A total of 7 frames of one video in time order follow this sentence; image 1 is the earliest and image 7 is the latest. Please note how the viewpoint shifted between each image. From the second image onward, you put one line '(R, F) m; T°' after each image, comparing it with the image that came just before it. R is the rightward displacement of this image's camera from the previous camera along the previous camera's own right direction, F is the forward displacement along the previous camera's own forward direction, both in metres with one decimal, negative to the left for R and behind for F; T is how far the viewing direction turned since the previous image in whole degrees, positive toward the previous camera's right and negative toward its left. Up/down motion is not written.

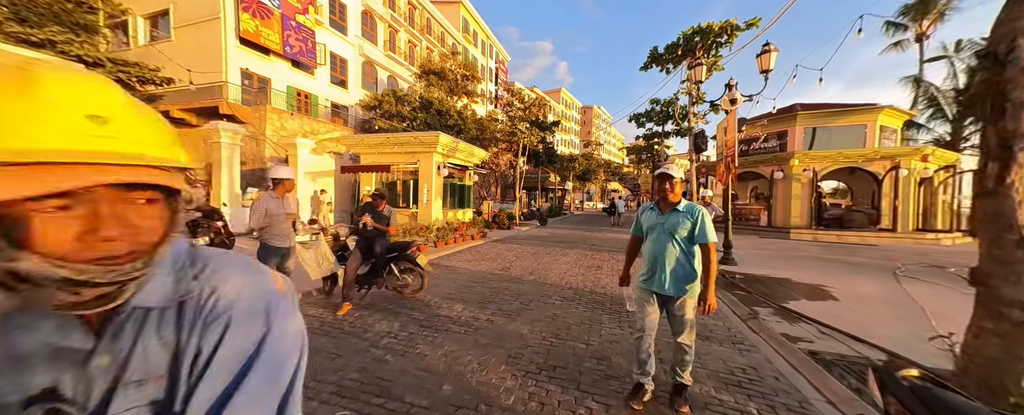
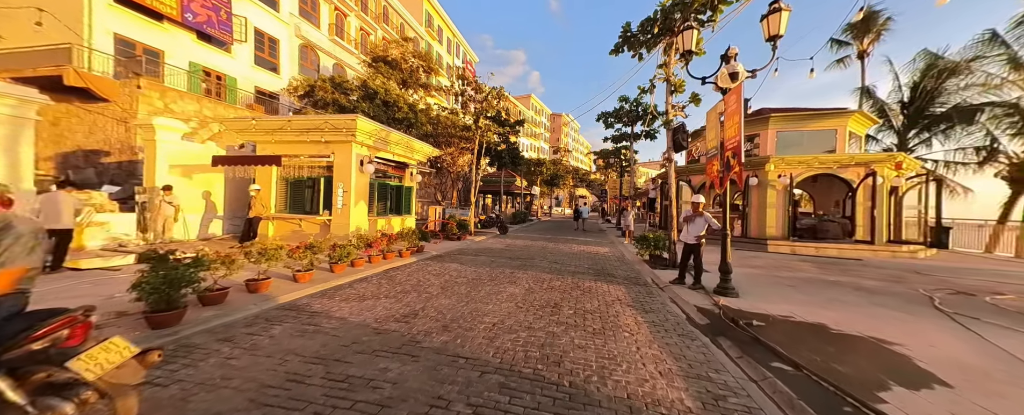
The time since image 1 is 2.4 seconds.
(+0.8, +2.3) m; +6°
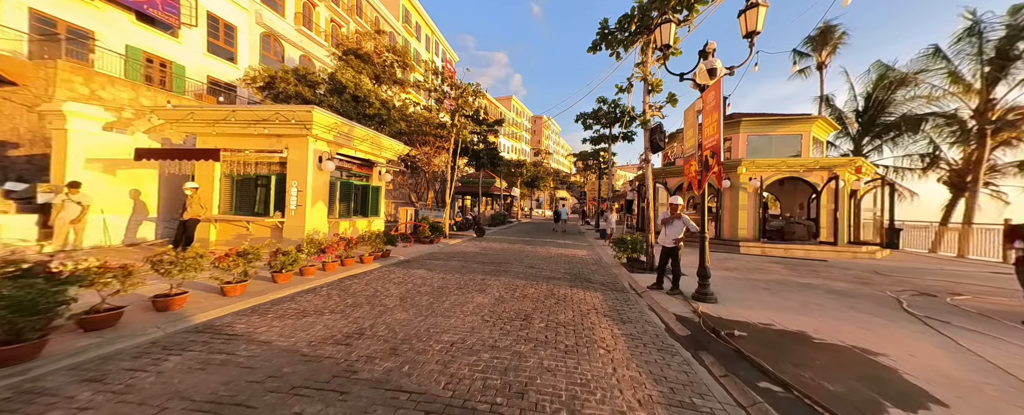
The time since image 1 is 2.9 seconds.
(+0.2, +0.5) m; +4°
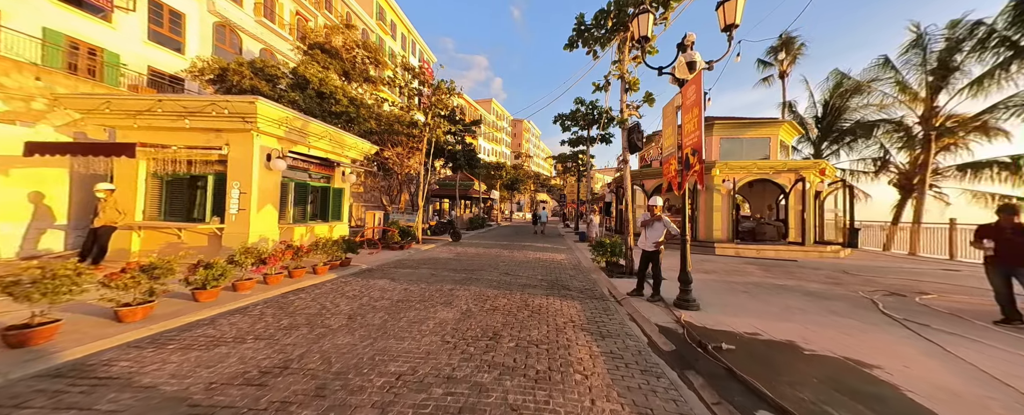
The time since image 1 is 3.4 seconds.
(+0.2, +0.6) m; +4°
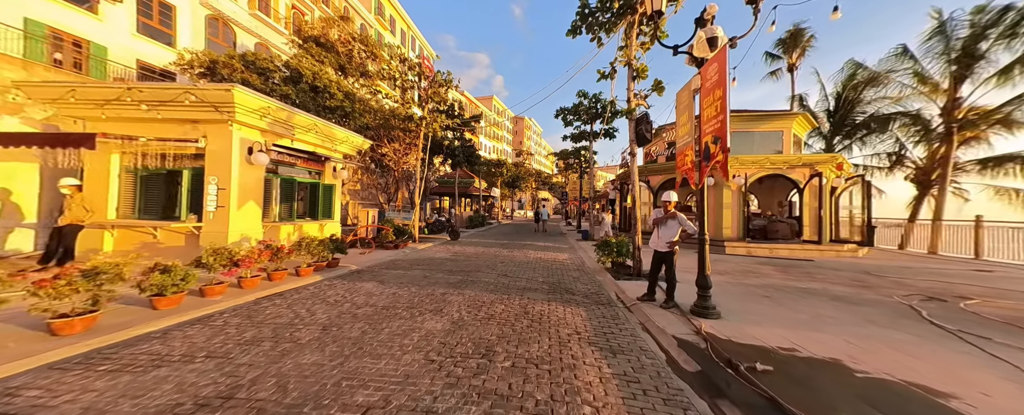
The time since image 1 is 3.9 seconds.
(+0.1, +0.6) m; 0°
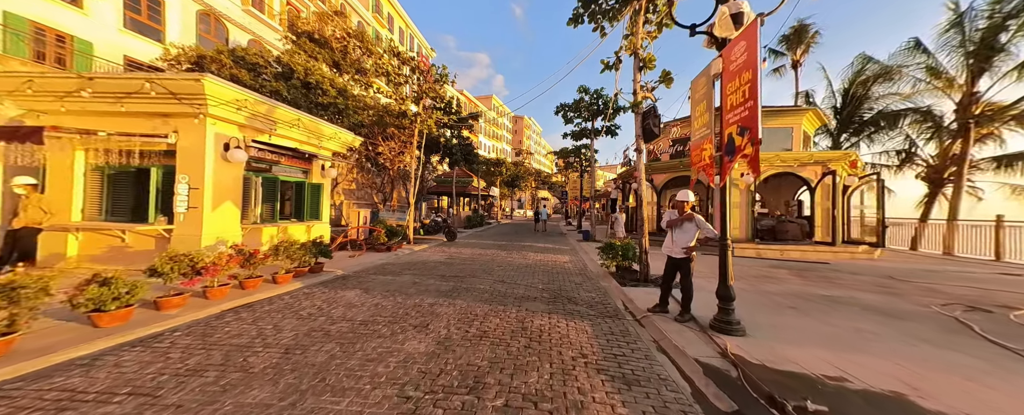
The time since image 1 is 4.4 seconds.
(+0.1, +0.6) m; 0°
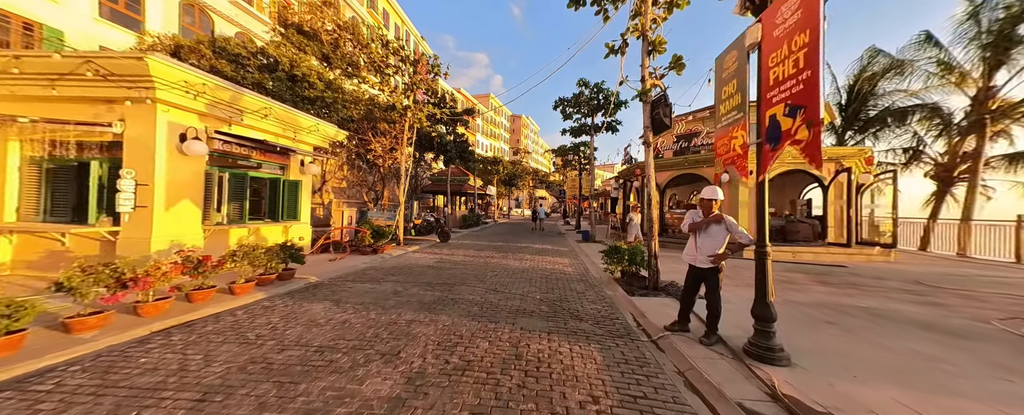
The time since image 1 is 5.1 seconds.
(+0.1, +0.8) m; 0°
